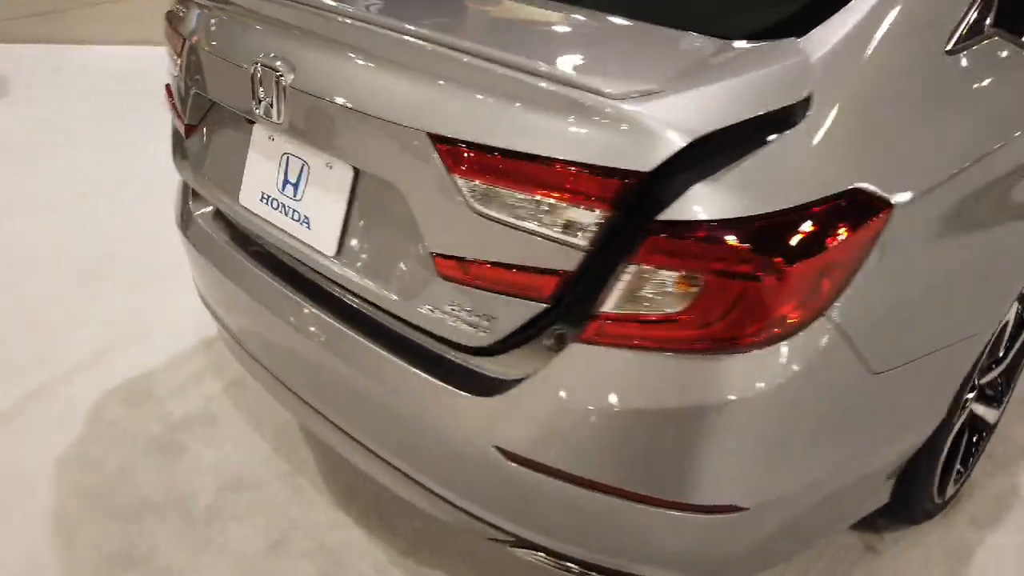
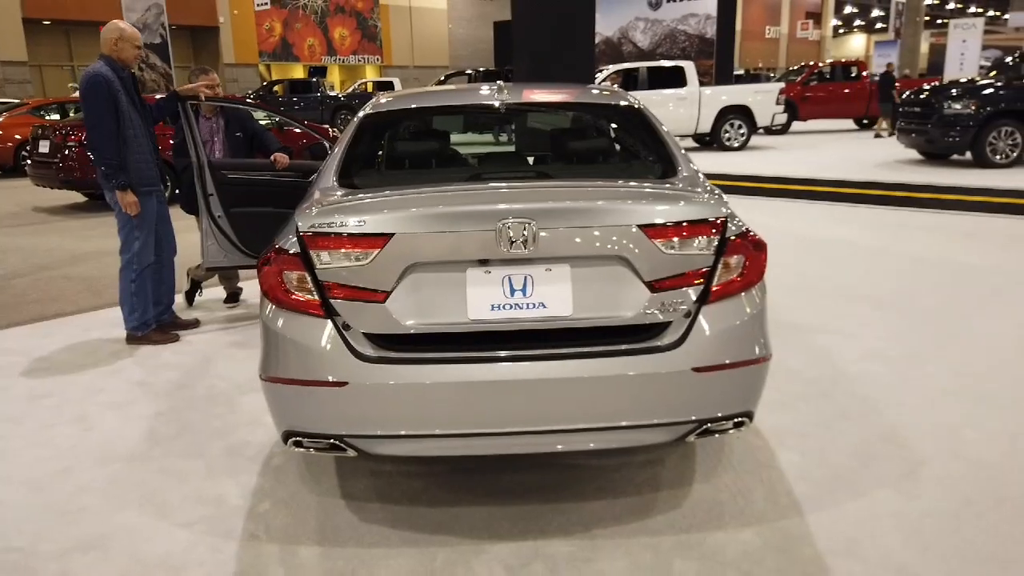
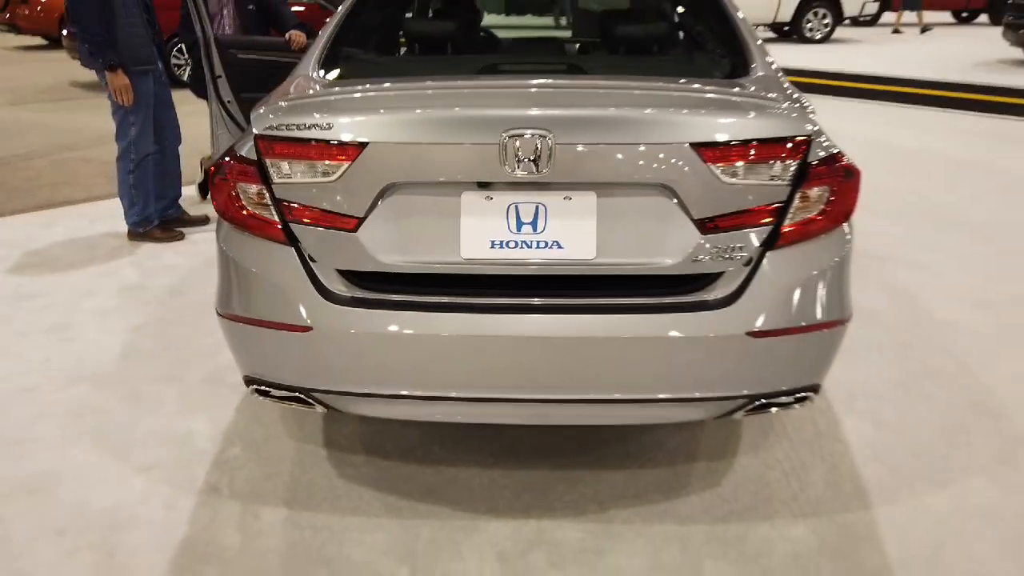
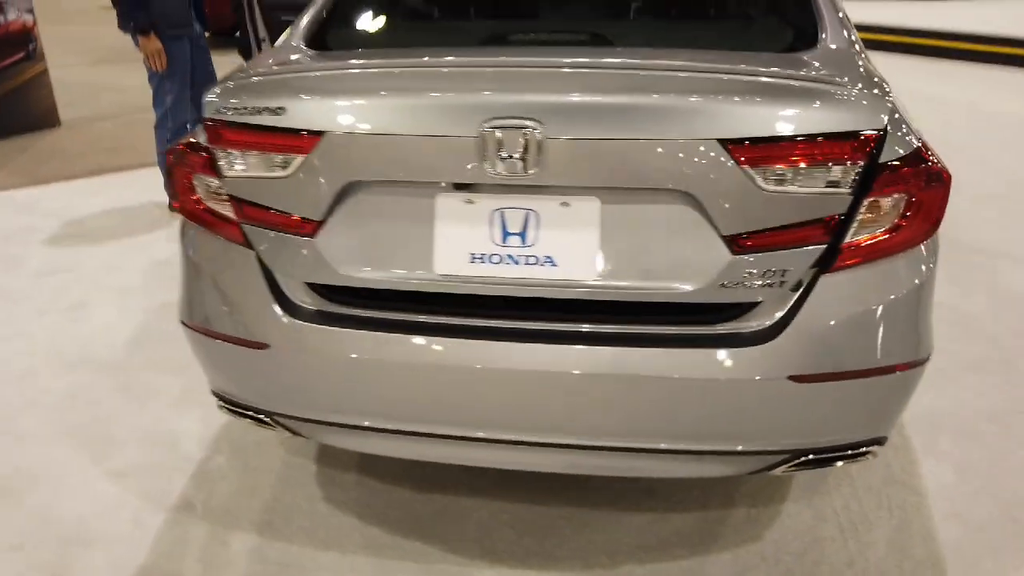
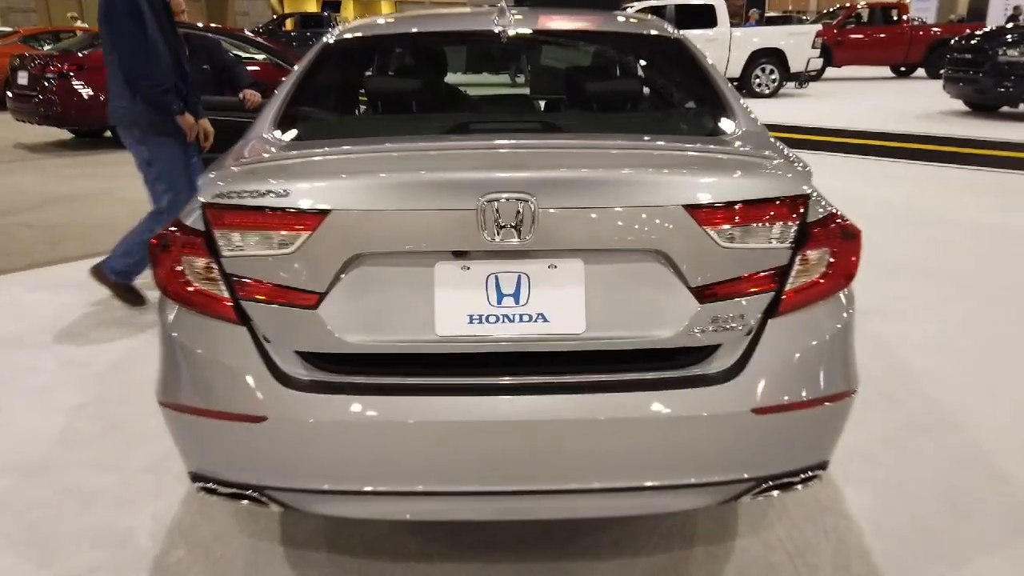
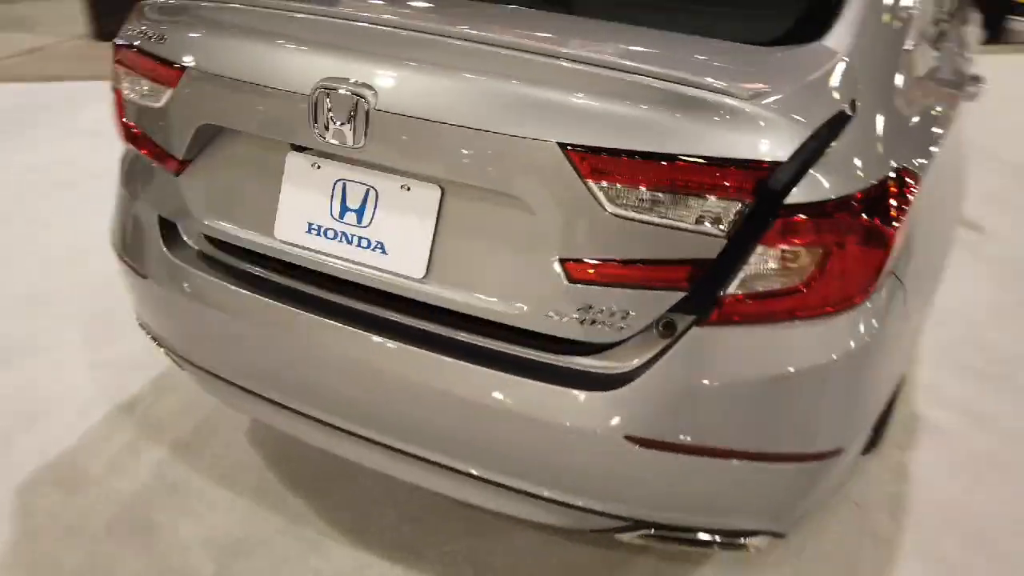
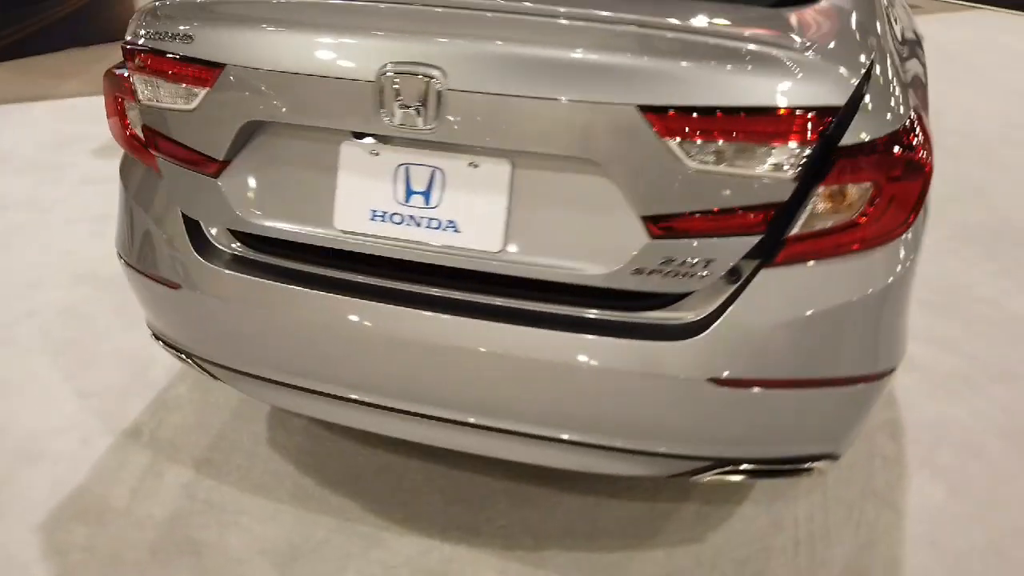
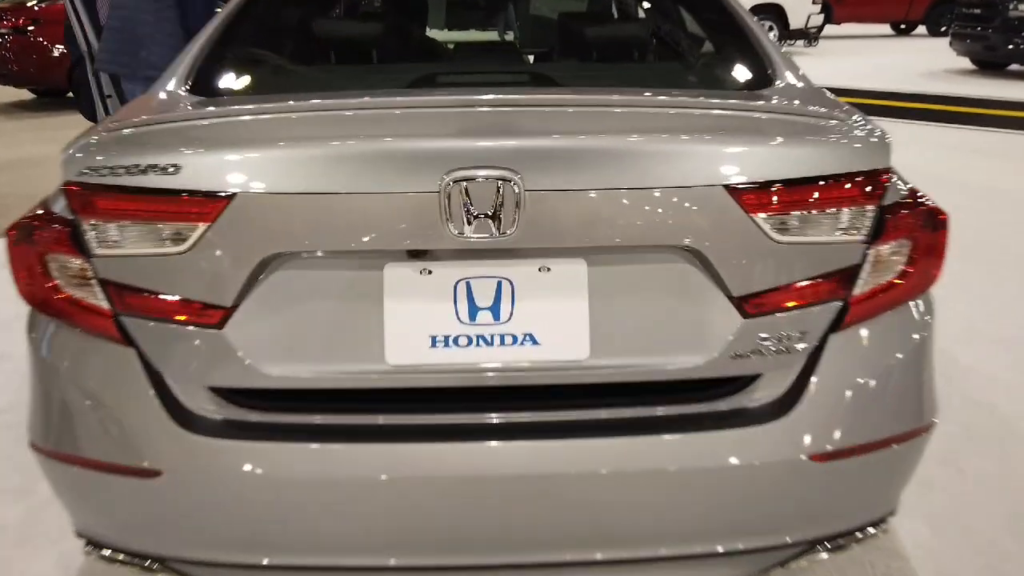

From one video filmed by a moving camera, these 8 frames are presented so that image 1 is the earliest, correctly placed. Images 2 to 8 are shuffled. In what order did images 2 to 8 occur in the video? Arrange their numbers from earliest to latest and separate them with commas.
6, 7, 4, 3, 2, 5, 8
